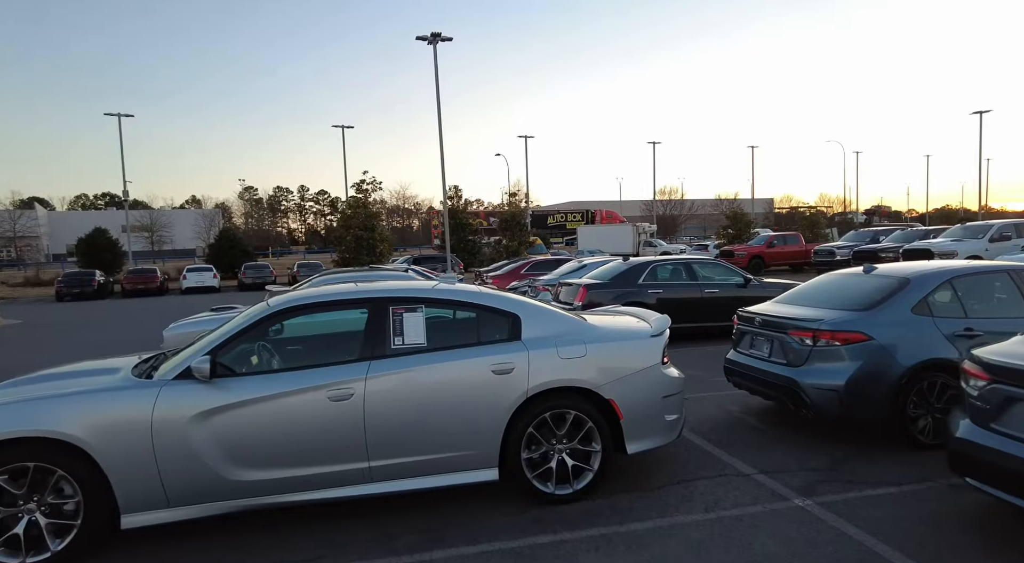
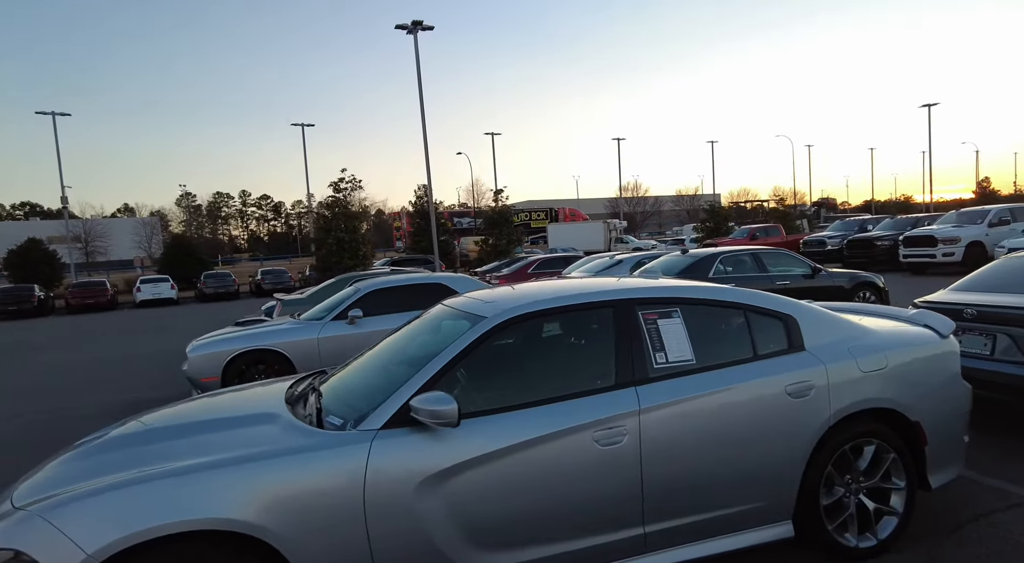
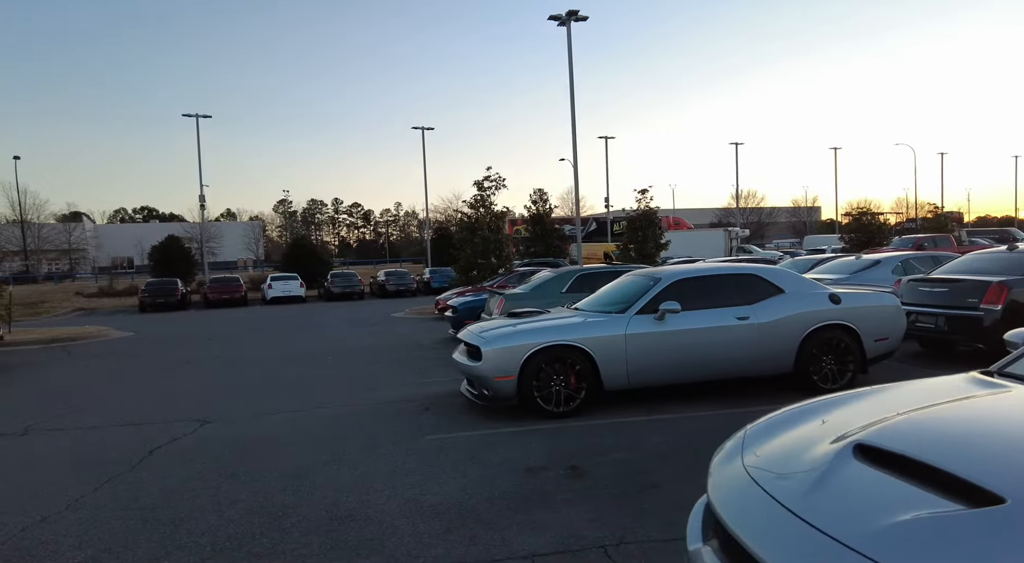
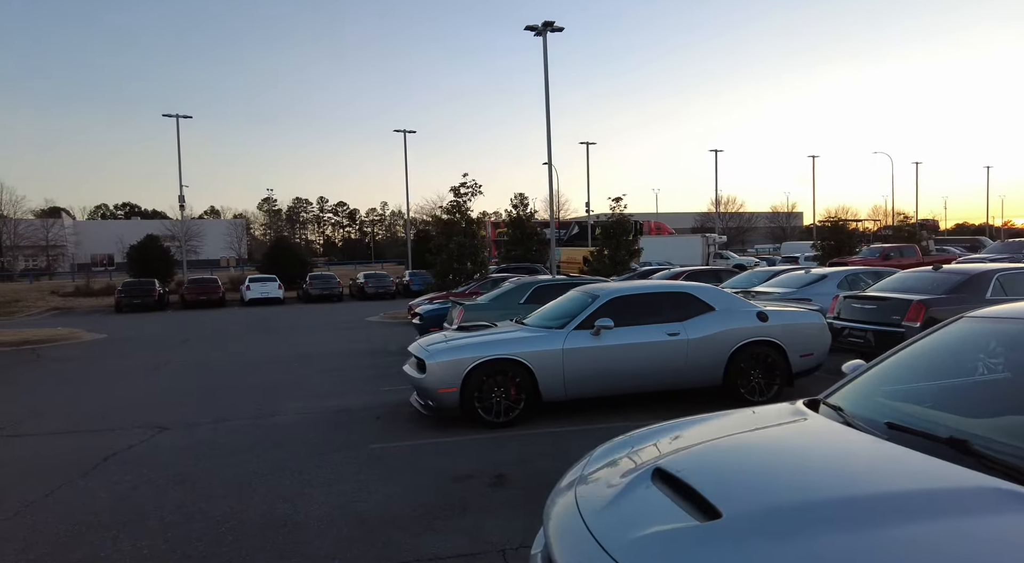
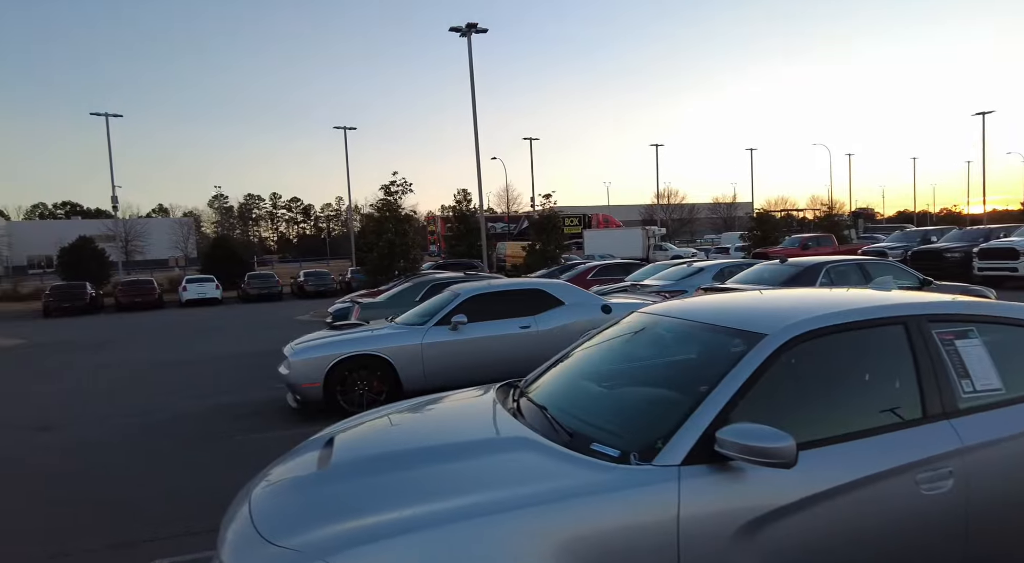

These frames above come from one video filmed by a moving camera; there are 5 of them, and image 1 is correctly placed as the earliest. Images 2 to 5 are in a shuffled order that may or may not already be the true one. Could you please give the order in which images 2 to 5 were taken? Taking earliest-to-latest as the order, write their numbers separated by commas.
2, 5, 4, 3
